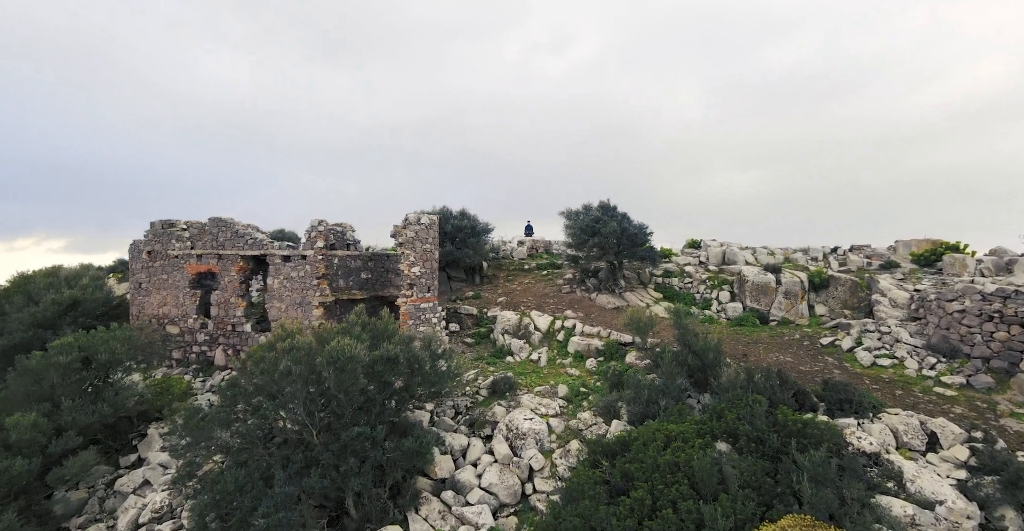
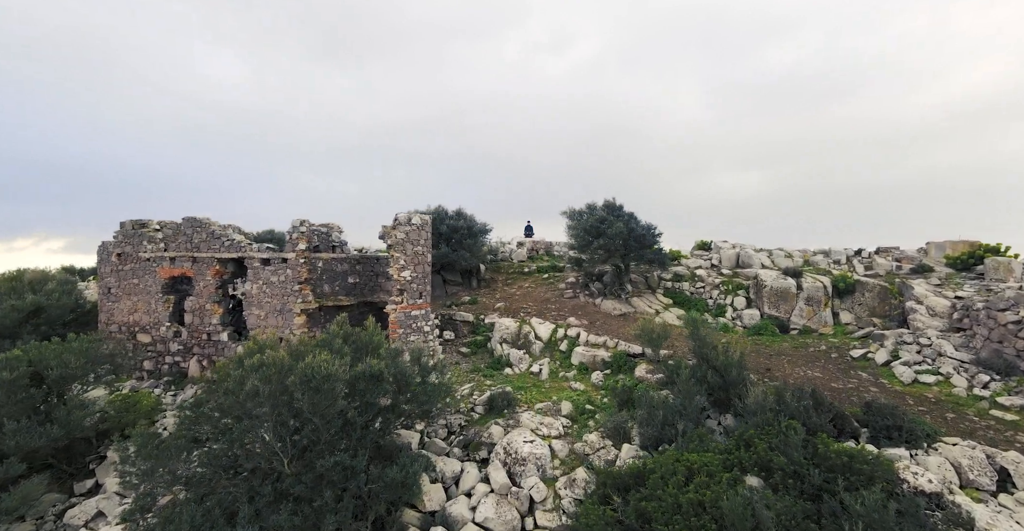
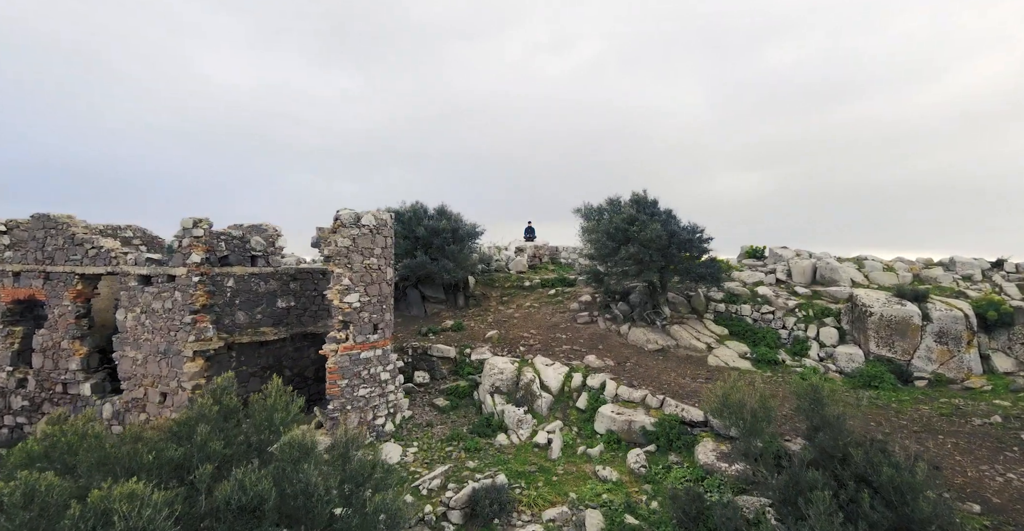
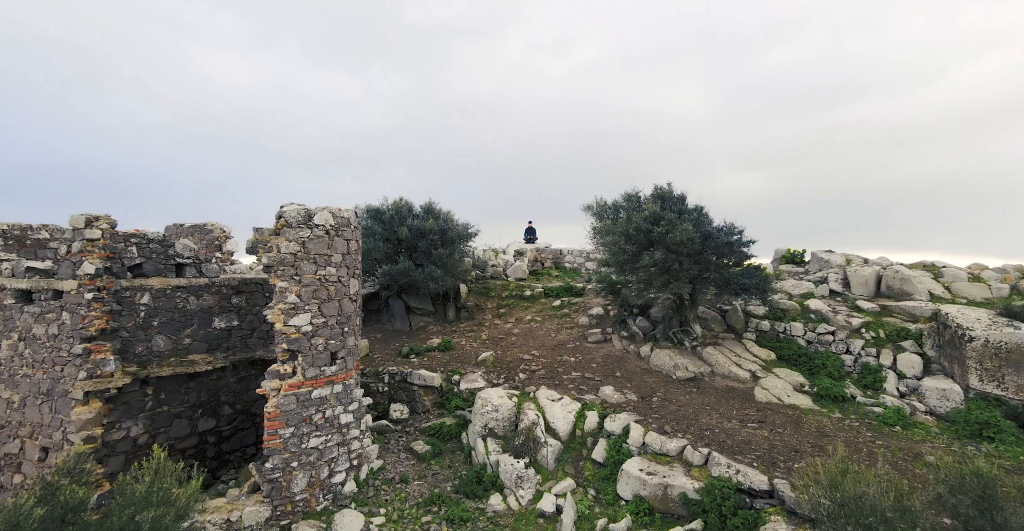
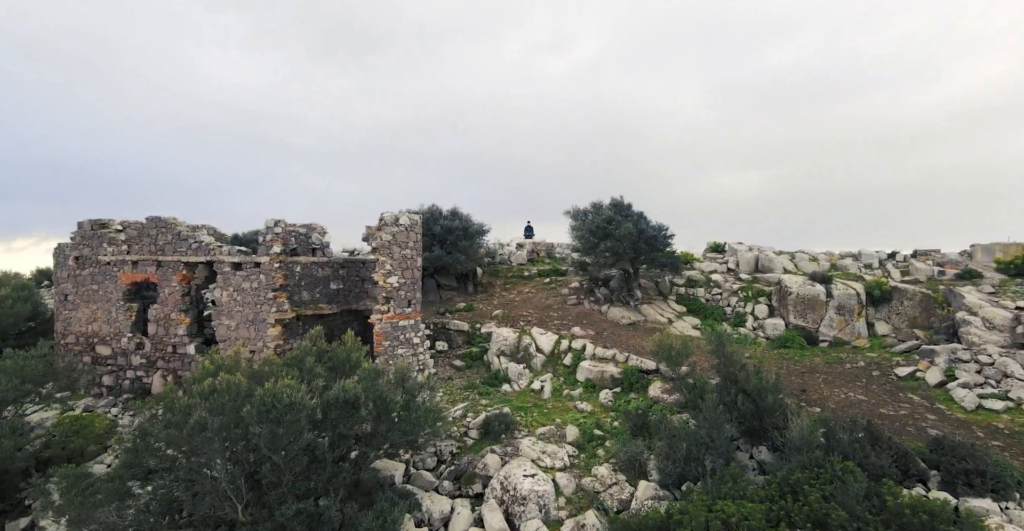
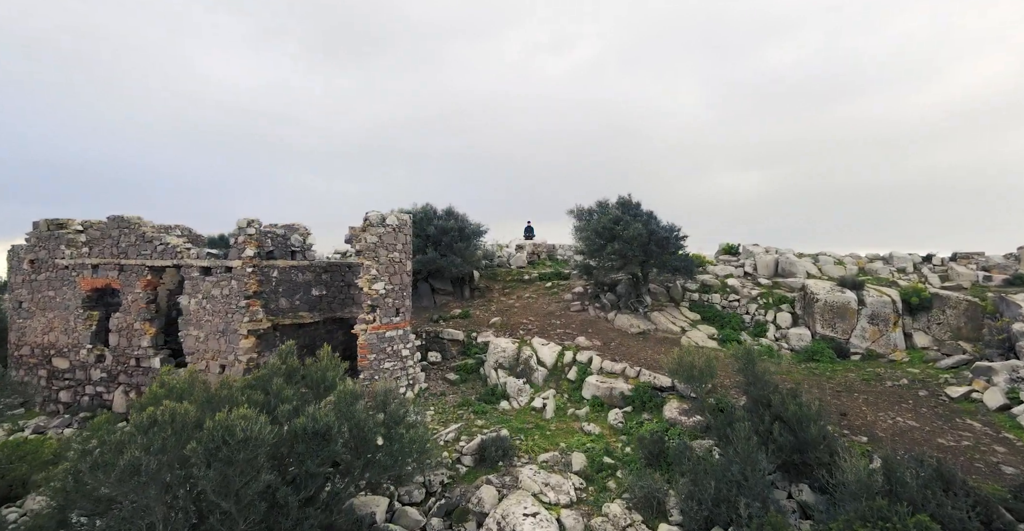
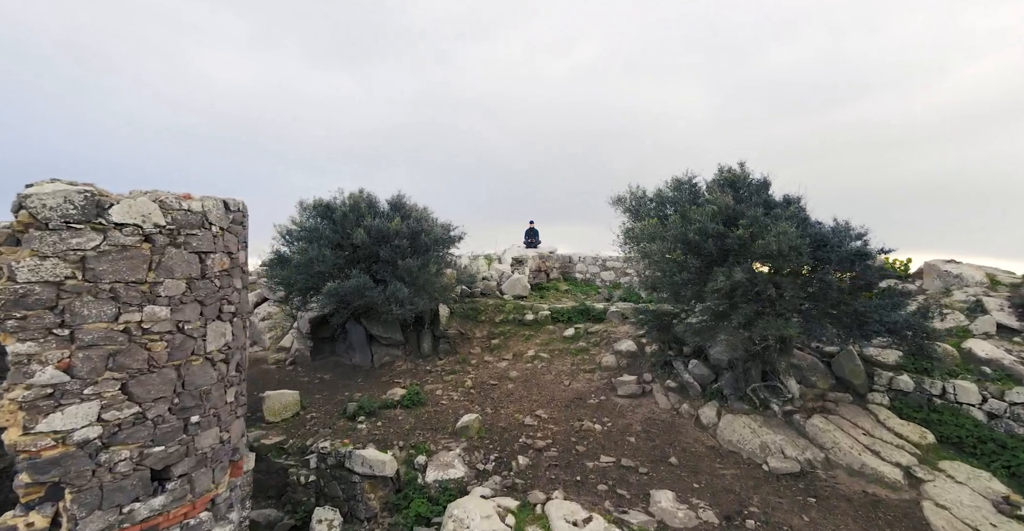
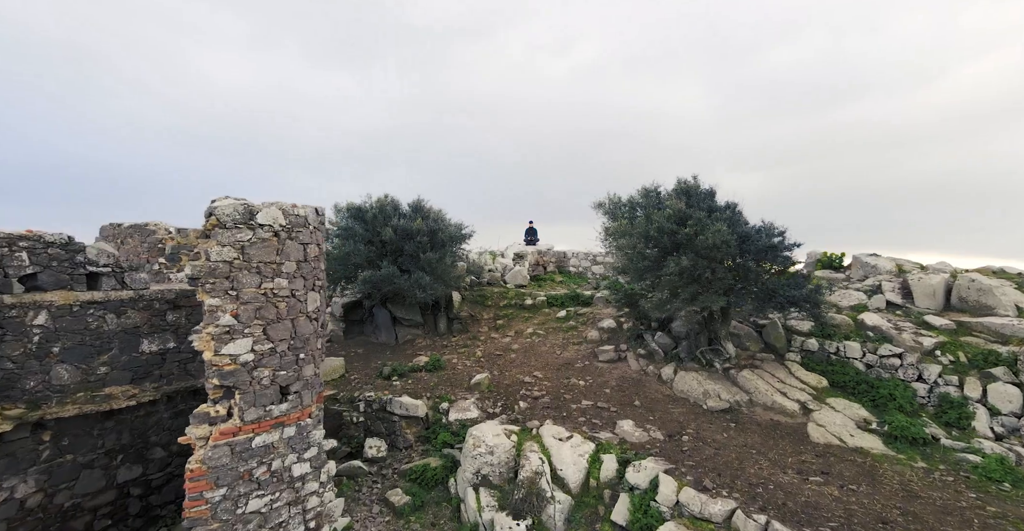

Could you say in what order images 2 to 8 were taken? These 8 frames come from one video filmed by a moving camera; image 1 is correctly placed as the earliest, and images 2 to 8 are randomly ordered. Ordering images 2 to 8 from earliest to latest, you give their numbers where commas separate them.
2, 5, 6, 3, 4, 8, 7
